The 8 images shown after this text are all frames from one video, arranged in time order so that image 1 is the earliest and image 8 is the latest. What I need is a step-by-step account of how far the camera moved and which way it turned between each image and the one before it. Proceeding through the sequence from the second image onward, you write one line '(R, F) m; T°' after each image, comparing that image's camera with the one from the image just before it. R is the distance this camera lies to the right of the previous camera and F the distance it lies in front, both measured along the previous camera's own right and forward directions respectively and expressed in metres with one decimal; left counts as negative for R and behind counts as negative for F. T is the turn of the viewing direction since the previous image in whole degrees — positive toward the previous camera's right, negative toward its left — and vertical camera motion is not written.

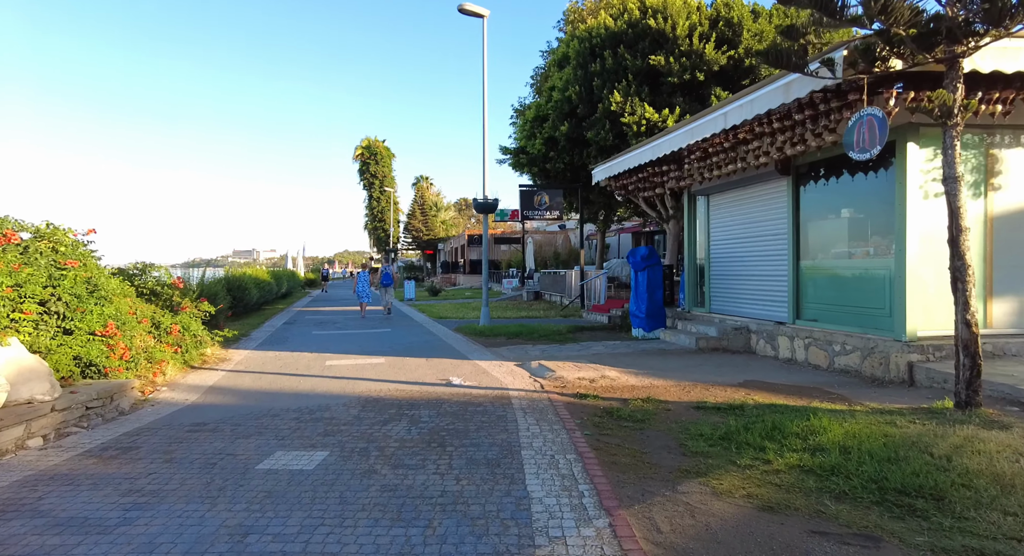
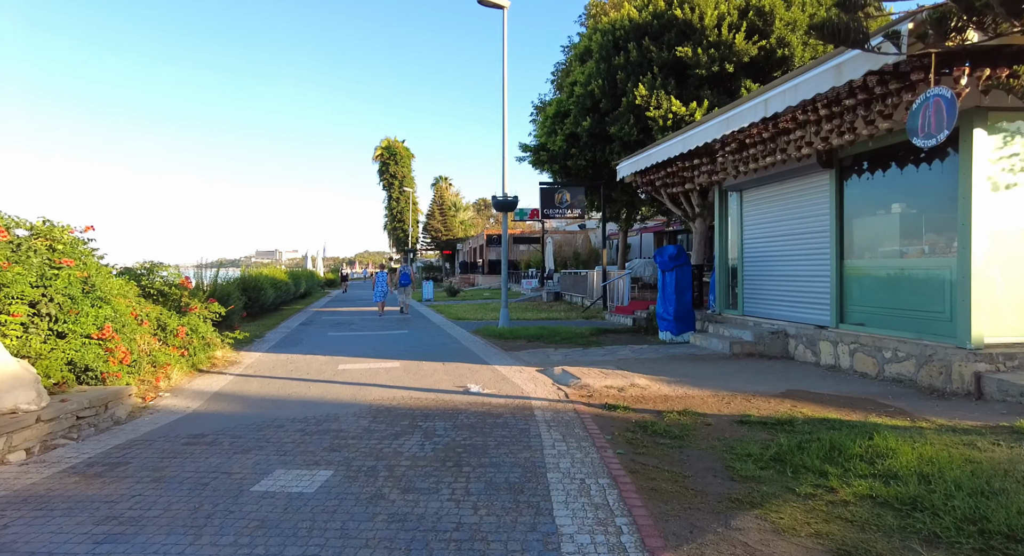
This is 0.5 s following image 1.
(0.0, +0.5) m; -2°
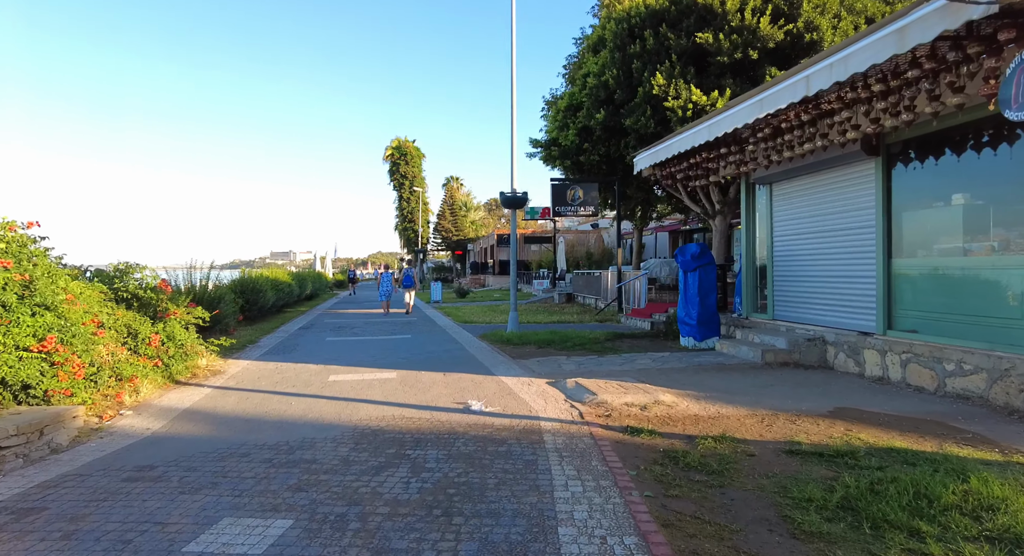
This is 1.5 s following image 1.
(+0.1, +0.9) m; -1°
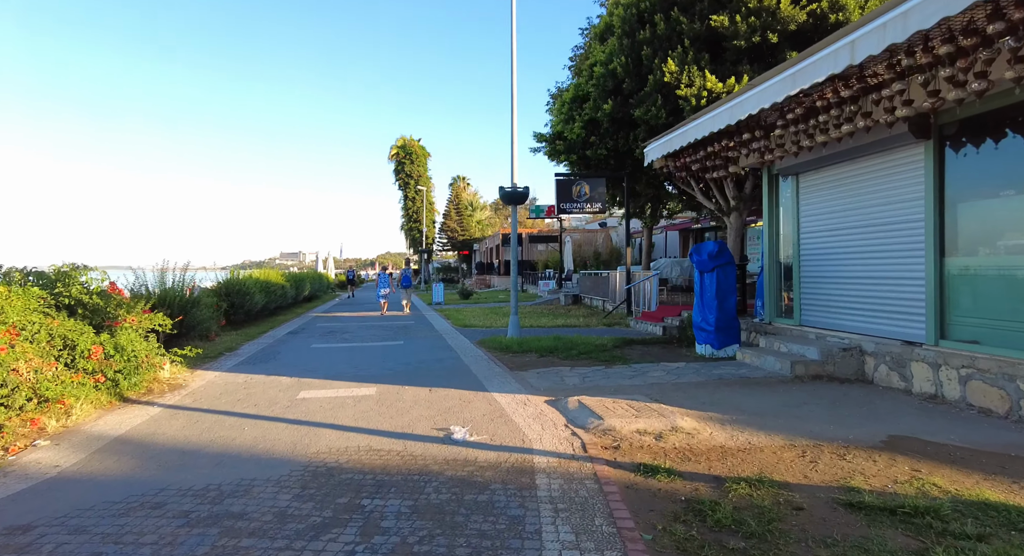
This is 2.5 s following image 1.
(+0.2, +1.0) m; -1°
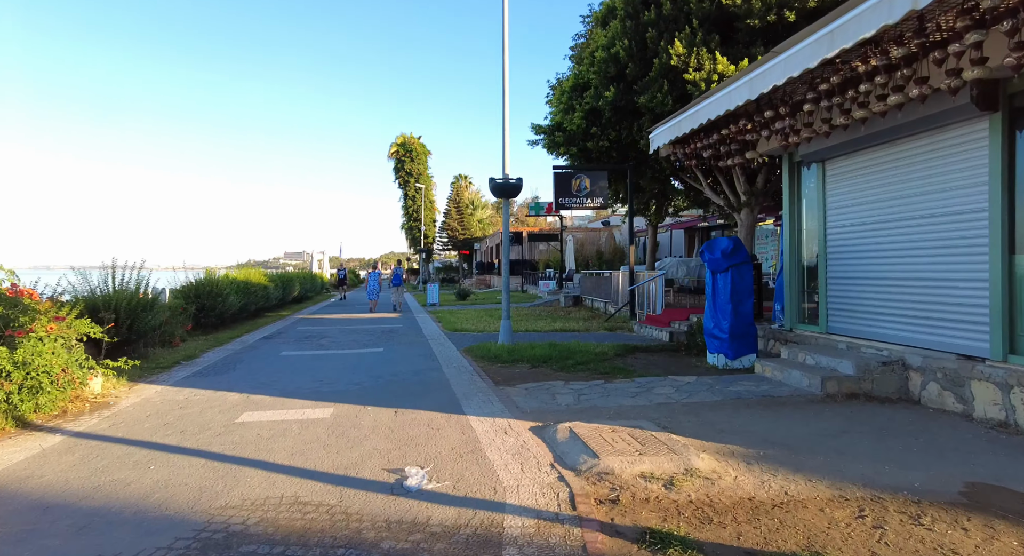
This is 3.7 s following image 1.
(+0.3, +1.2) m; 0°
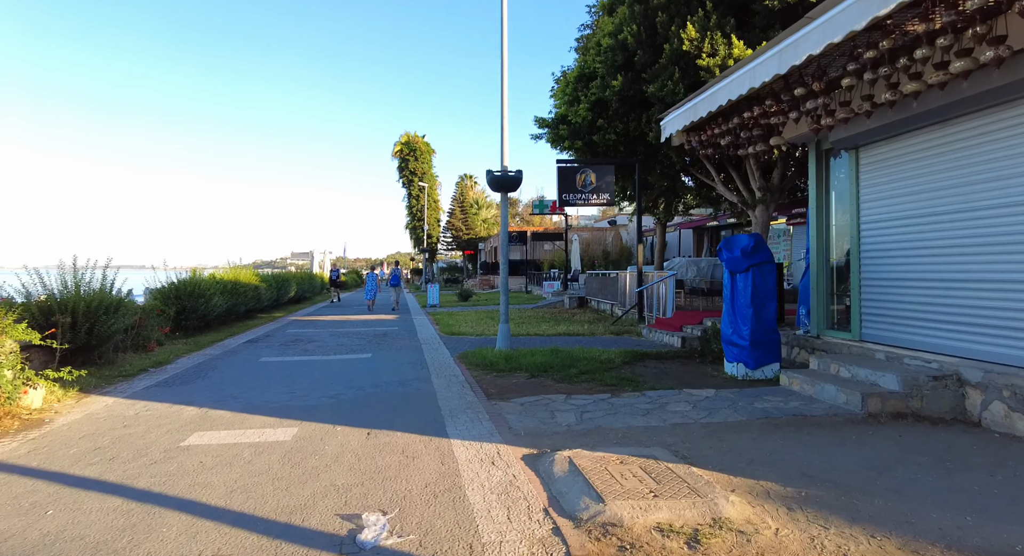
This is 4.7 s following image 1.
(+0.1, +0.9) m; -1°
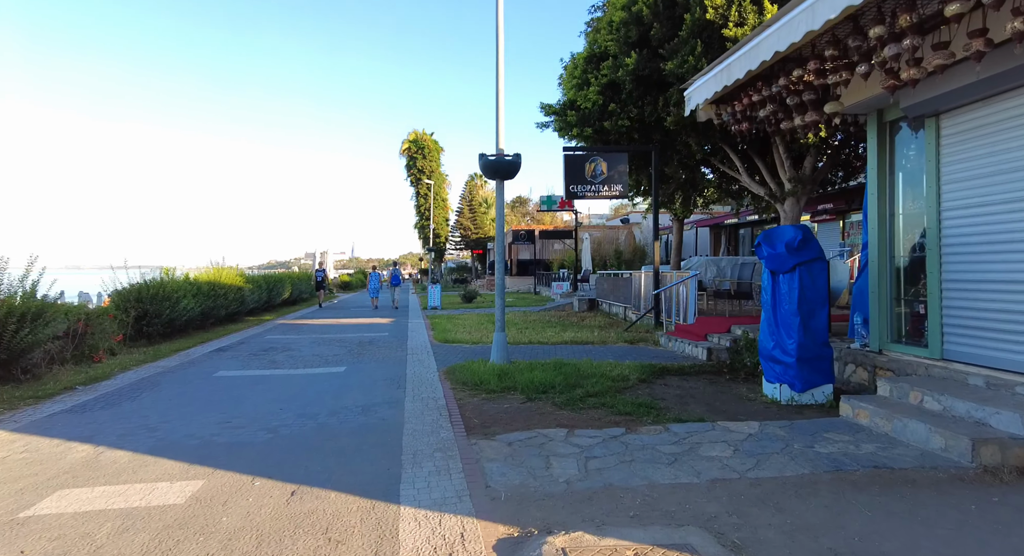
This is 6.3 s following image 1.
(+0.2, +1.5) m; -1°
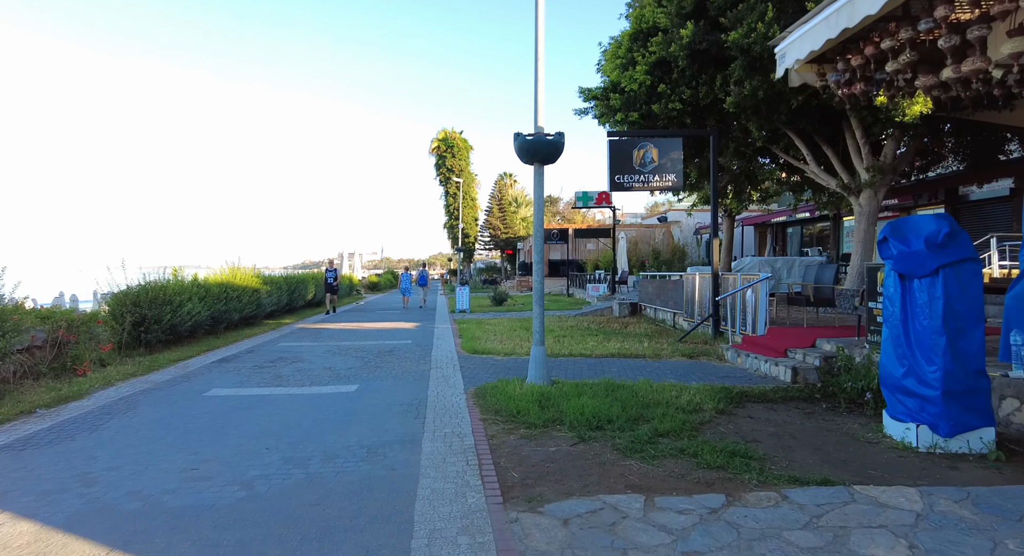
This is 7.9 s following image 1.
(-0.2, +1.5) m; -3°
